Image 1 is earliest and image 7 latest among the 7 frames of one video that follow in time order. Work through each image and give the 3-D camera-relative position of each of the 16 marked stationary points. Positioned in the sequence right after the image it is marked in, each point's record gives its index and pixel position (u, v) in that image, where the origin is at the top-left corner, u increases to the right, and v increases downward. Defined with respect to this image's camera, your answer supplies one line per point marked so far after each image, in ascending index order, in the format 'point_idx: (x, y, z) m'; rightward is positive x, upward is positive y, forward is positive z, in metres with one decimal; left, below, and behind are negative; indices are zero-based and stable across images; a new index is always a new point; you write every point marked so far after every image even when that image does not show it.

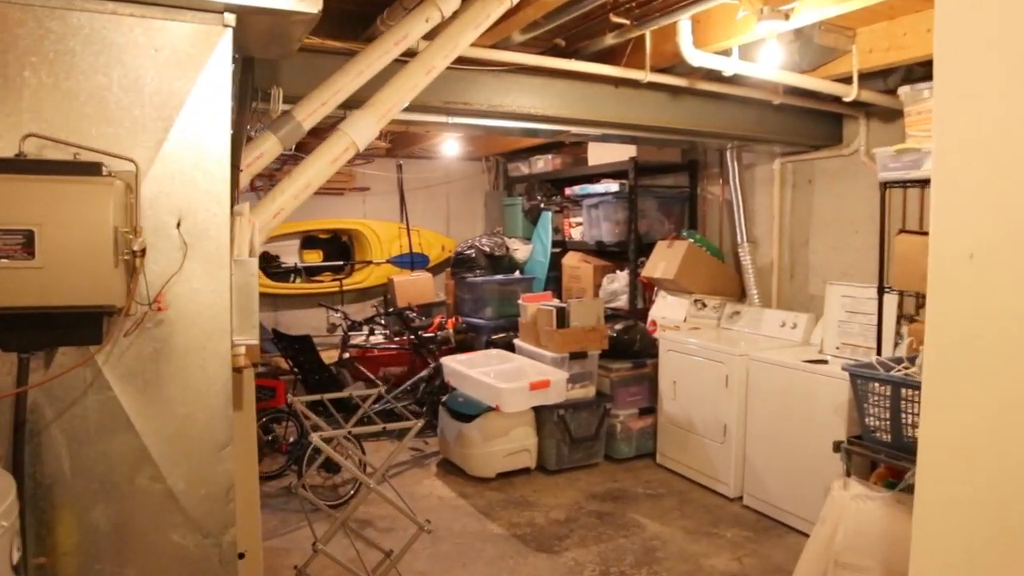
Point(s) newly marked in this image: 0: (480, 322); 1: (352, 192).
0: (-0.2, -0.2, +4.8) m
1: (-1.2, +0.7, +5.8) m
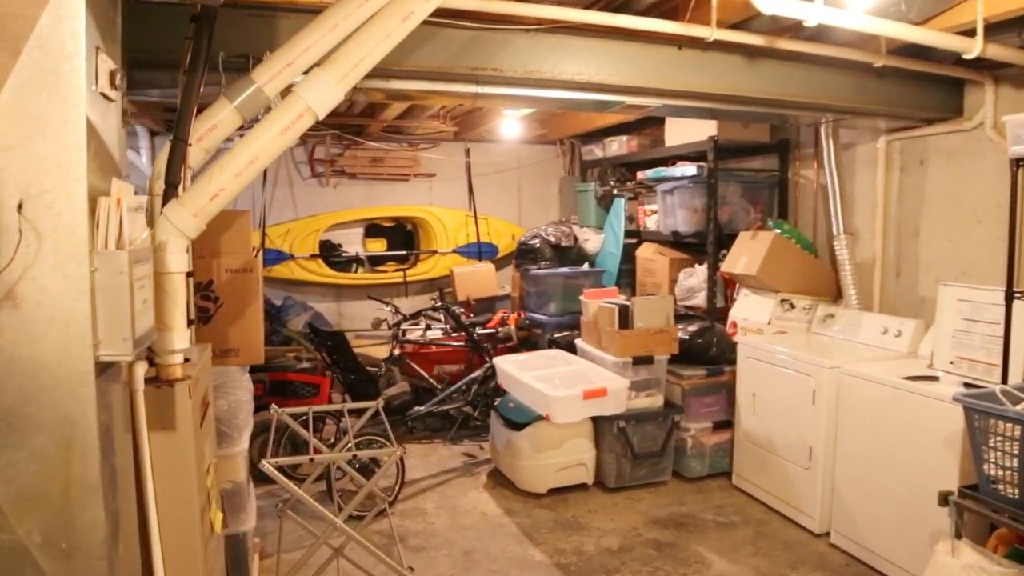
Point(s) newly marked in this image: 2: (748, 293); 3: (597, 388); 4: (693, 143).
0: (+0.2, -0.2, +4.4) m
1: (-0.7, +0.8, +5.5) m
2: (+1.1, 0.0, +3.7) m
3: (+0.3, -0.4, +3.1) m
4: (+0.9, +0.7, +3.9) m
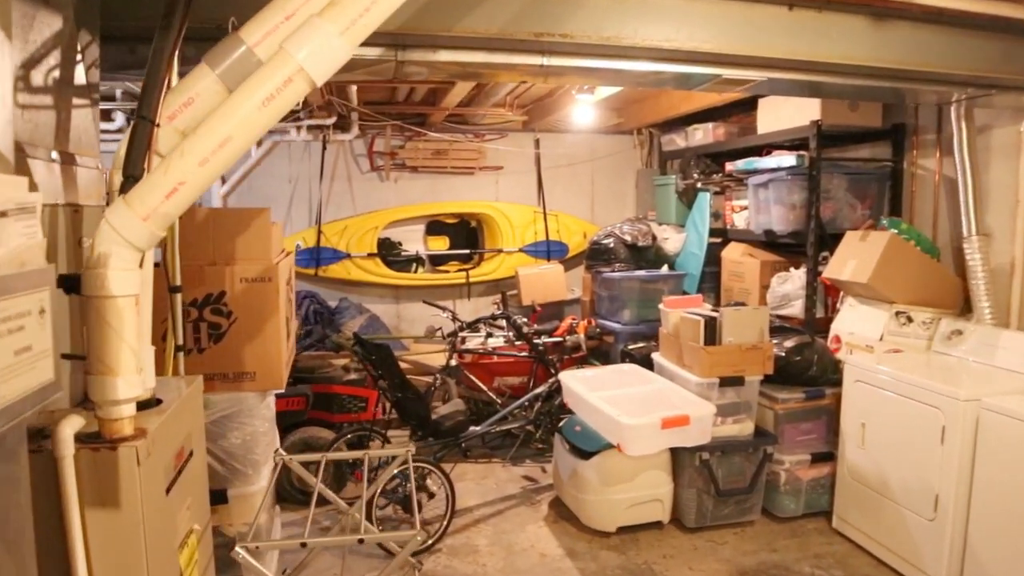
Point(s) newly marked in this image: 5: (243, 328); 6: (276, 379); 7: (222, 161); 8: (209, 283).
0: (+0.5, -0.2, +4.0) m
1: (-0.2, +0.8, +5.1) m
2: (+1.4, -0.1, +3.2) m
3: (+0.6, -0.4, +2.6) m
4: (+1.2, +0.7, +3.4) m
5: (-0.7, -0.1, +1.9) m
6: (-0.6, -0.2, +2.0) m
7: (-0.4, +0.2, +1.1) m
8: (-0.7, 0.0, +1.9) m
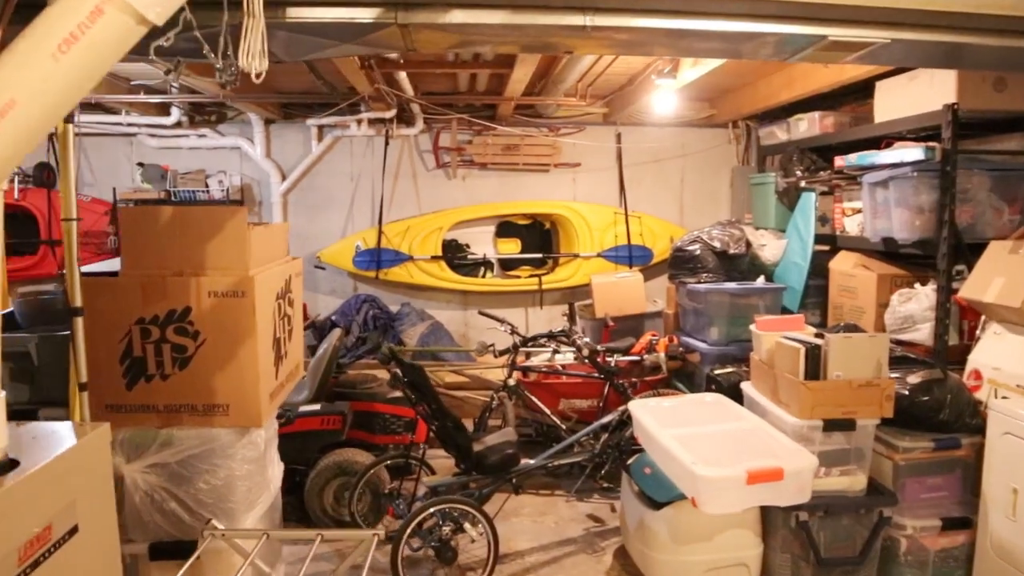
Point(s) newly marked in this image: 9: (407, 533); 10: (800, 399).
0: (+0.8, -0.3, +3.5) m
1: (+0.3, +0.7, +4.7) m
2: (+1.6, -0.1, +2.6) m
3: (+0.7, -0.5, +2.1) m
4: (+1.5, +0.6, +2.8) m
5: (-0.6, -0.1, +1.6) m
6: (-0.5, -0.3, +1.6) m
7: (-0.4, +0.1, +0.7) m
8: (-0.7, 0.0, +1.5) m
9: (-0.3, -0.8, +2.4) m
10: (+0.9, -0.3, +2.3) m
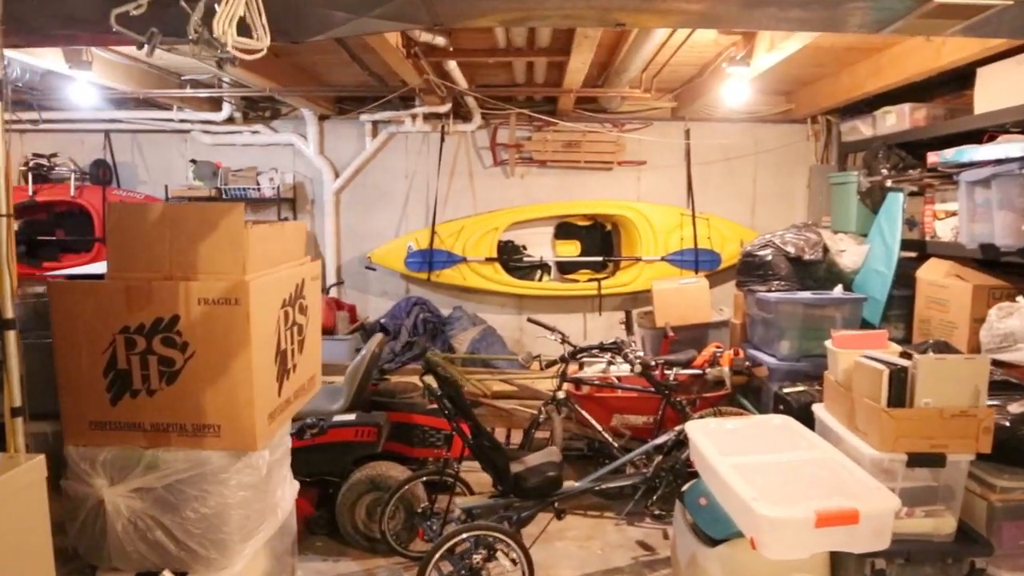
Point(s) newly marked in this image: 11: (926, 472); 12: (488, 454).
0: (+1.0, -0.3, +3.2) m
1: (+0.6, +0.7, +4.4) m
2: (+1.7, -0.2, +2.2) m
3: (+0.8, -0.5, +1.8) m
4: (+1.6, +0.6, +2.5) m
5: (-0.6, -0.1, +1.4) m
6: (-0.5, -0.3, +1.4) m
7: (-0.5, +0.1, +0.5) m
8: (-0.6, 0.0, +1.4) m
9: (-0.2, -0.8, +2.3) m
10: (+1.0, -0.4, +2.0) m
11: (+1.1, -0.5, +2.1) m
12: (-0.1, -0.5, +2.4) m
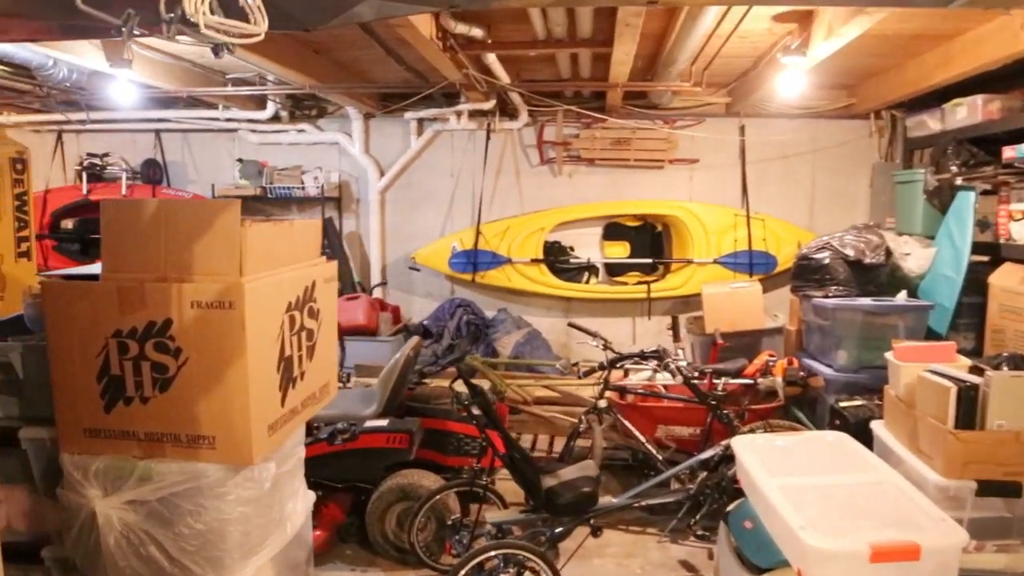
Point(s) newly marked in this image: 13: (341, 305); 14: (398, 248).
0: (+1.2, -0.3, +3.0) m
1: (+0.9, +0.7, +4.2) m
2: (+1.8, -0.2, +2.0) m
3: (+0.8, -0.5, +1.7) m
4: (+1.7, +0.5, +2.2) m
5: (-0.5, -0.1, +1.3) m
6: (-0.5, -0.3, +1.3) m
7: (-0.5, +0.1, +0.4) m
8: (-0.6, 0.0, +1.3) m
9: (-0.1, -0.8, +2.1) m
10: (+1.0, -0.4, +1.9) m
11: (+1.2, -0.5, +1.9) m
12: (0.0, -0.5, +2.3) m
13: (-0.9, -0.1, +4.2) m
14: (-0.7, +0.2, +4.5) m
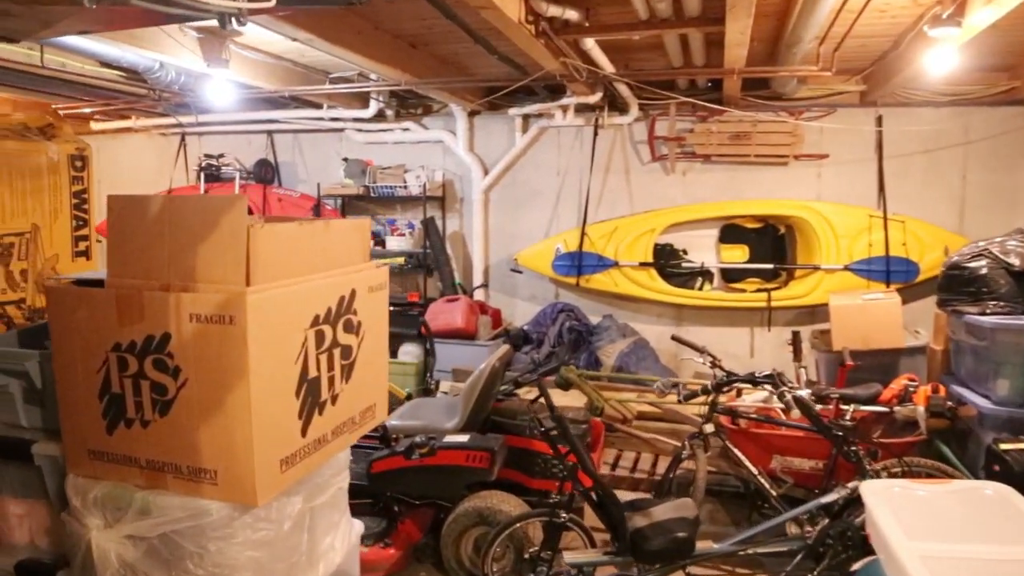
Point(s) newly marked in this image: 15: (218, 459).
0: (+1.5, -0.4, +2.5) m
1: (+1.4, +0.6, +3.8) m
2: (+1.9, -0.3, +1.4) m
3: (+0.9, -0.6, +1.3) m
4: (+1.9, +0.5, +1.7) m
5: (-0.5, -0.2, +1.2) m
6: (-0.4, -0.3, +1.1) m
7: (-0.6, +0.1, +0.3) m
8: (-0.5, 0.0, +1.2) m
9: (0.0, -0.8, +1.9) m
10: (+1.2, -0.4, +1.4) m
11: (+1.3, -0.6, +1.5) m
12: (+0.2, -0.5, +2.0) m
13: (-0.4, -0.1, +4.0) m
14: (-0.1, +0.2, +4.3) m
15: (-0.4, -0.2, +1.2) m
